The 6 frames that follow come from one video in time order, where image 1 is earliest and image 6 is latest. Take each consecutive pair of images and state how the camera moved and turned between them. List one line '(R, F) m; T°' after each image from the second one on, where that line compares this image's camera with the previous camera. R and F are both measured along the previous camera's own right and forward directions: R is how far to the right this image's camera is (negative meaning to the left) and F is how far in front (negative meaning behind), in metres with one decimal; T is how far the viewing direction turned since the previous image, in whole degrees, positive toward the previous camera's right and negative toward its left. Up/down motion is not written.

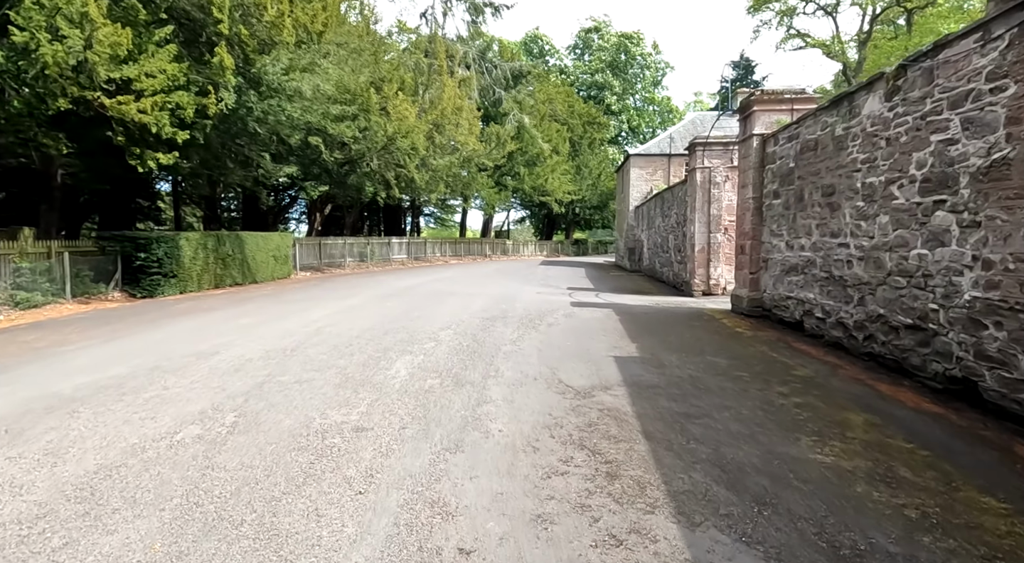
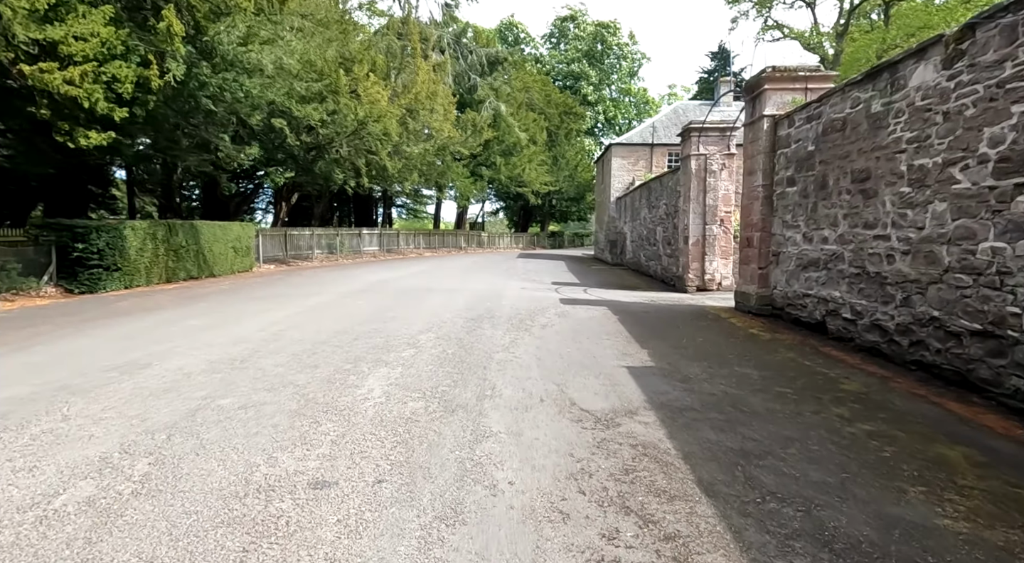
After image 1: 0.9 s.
(-0.2, +1.1) m; +3°
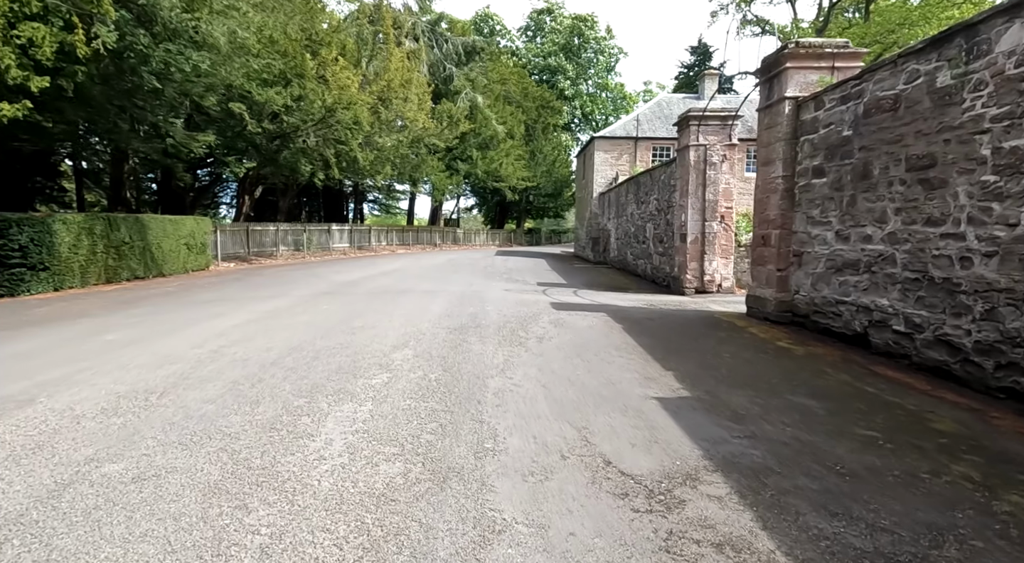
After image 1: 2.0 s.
(-0.2, +1.3) m; +2°
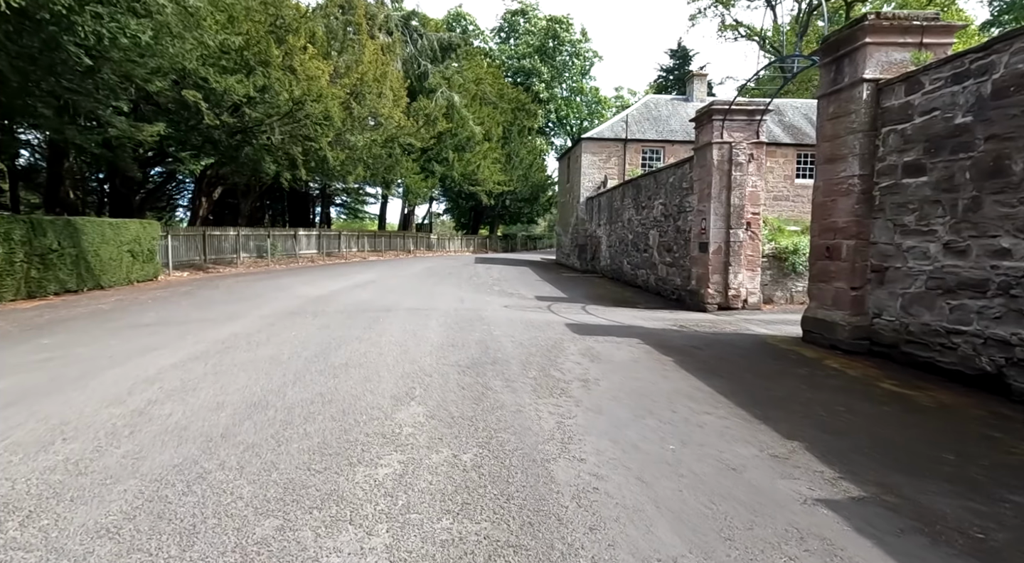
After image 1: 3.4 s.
(-0.6, +1.7) m; +3°
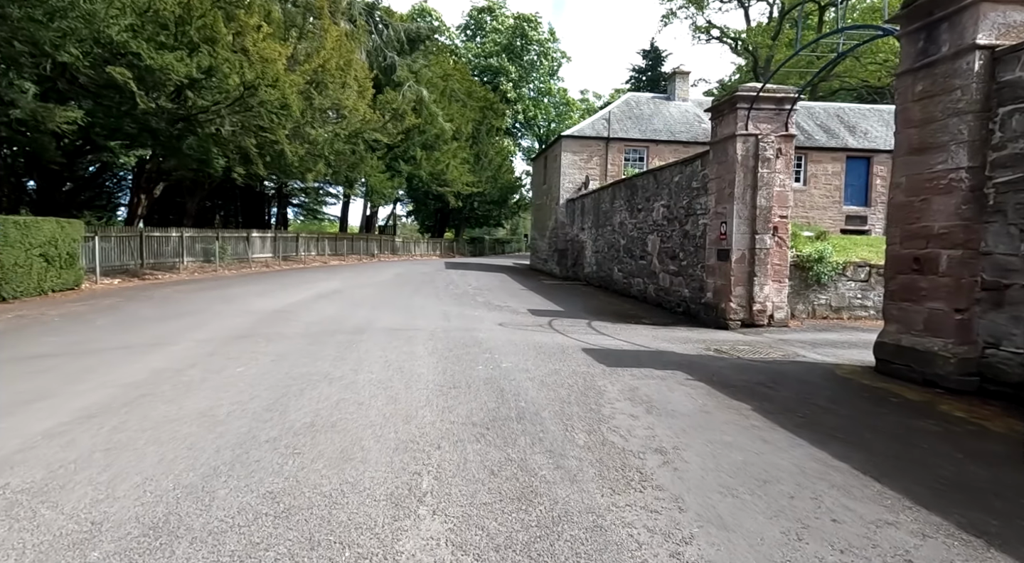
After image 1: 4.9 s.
(-0.5, +1.8) m; +4°
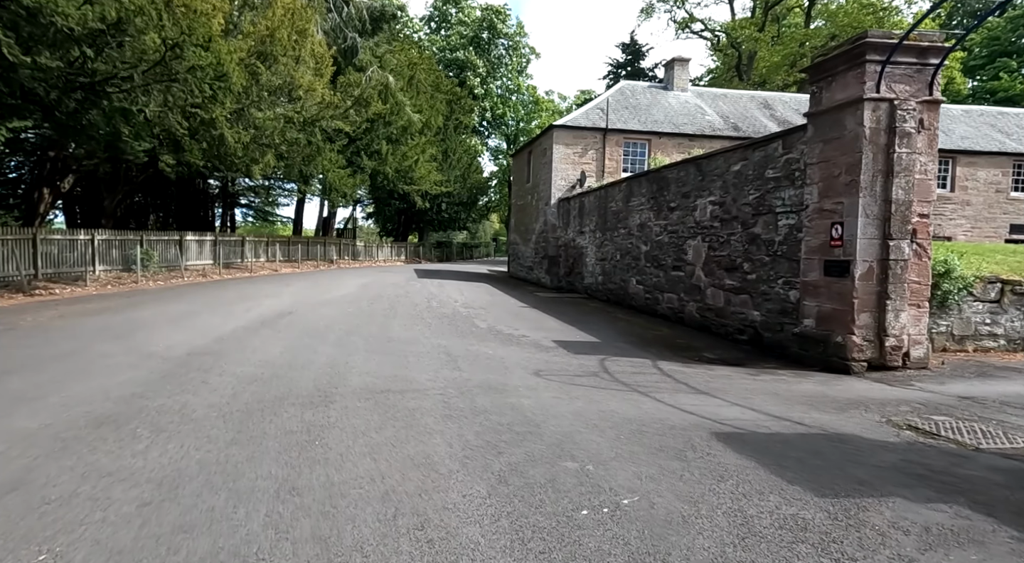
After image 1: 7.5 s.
(-0.9, +3.3) m; +4°
